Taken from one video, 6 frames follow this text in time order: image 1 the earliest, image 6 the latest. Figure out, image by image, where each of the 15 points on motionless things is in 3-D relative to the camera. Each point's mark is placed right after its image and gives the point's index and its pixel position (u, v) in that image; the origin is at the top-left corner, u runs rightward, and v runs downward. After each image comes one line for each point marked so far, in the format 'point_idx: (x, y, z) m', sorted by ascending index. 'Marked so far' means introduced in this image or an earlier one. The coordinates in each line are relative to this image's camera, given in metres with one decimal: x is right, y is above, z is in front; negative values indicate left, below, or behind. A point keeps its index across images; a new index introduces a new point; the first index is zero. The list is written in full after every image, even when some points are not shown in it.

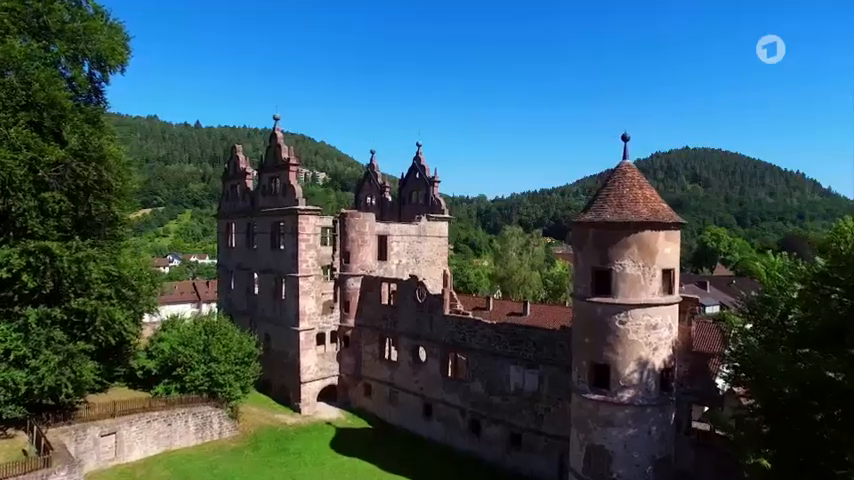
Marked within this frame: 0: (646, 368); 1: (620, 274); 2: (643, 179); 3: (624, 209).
0: (+5.5, -3.3, +15.1) m
1: (+4.9, -0.9, +15.1) m
2: (+5.7, +1.6, +16.0) m
3: (+5.0, +0.8, +15.2) m
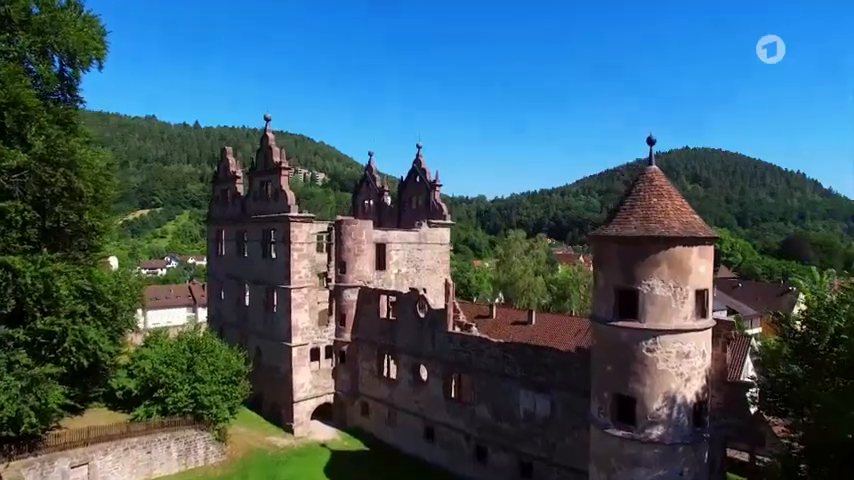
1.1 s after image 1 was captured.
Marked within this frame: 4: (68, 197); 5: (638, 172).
0: (+5.6, -3.6, +13.4) m
1: (+4.9, -1.2, +13.3) m
2: (+5.8, +1.2, +14.2) m
3: (+5.0, +0.4, +13.4) m
4: (-11.1, +1.3, +18.5) m
5: (+5.2, +1.7, +14.8) m
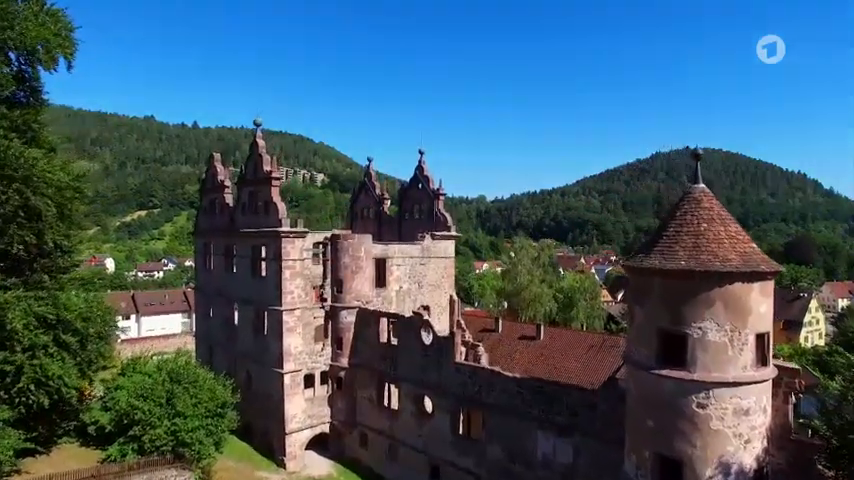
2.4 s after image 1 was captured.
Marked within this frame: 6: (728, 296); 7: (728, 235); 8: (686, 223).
0: (+5.8, -4.3, +11.2) m
1: (+5.1, -1.9, +11.2) m
2: (+6.0, +0.6, +12.1) m
3: (+5.2, -0.2, +11.3) m
4: (-10.9, +0.7, +16.3) m
5: (+5.4, +1.0, +12.6) m
6: (+5.6, -1.0, +11.1) m
7: (+5.8, +0.1, +11.5) m
8: (+5.2, +0.3, +11.9) m
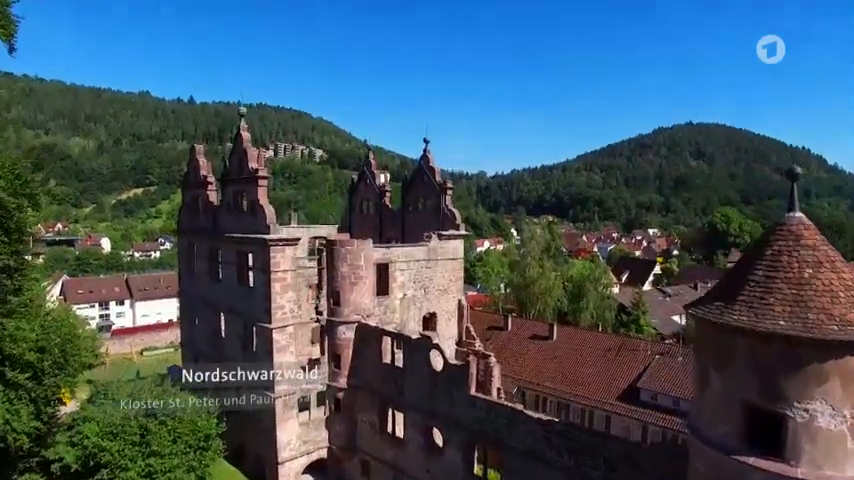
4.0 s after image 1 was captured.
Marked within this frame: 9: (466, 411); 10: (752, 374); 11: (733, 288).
0: (+6.1, -5.0, +8.7) m
1: (+5.4, -2.7, +8.5) m
2: (+6.3, -0.1, +9.3) m
3: (+5.5, -1.0, +8.5) m
4: (-10.6, +0.1, +13.6) m
5: (+5.7, +0.3, +9.8) m
6: (+5.9, -1.8, +8.4) m
7: (+6.1, -0.7, +8.8) m
8: (+5.5, -0.4, +9.2) m
9: (+1.1, -5.0, +17.5) m
10: (+4.9, -2.0, +8.9) m
11: (+4.9, -0.8, +9.6) m
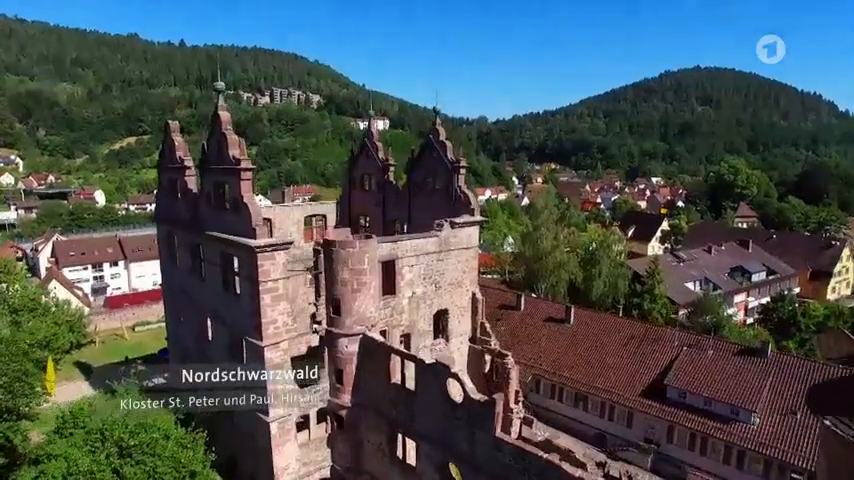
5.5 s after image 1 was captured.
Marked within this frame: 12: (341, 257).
0: (+6.5, -6.2, +6.3) m
1: (+5.8, -3.8, +5.9) m
2: (+6.7, -1.2, +6.5) m
3: (+6.0, -2.2, +5.8) m
4: (-10.2, -0.6, +10.7) m
5: (+6.1, -0.7, +6.9) m
6: (+6.3, -3.0, +5.7) m
7: (+6.6, -1.8, +6.0) m
8: (+5.9, -1.5, +6.4) m
9: (+1.6, -5.3, +15.0) m
10: (+5.3, -3.1, +6.3) m
11: (+5.4, -1.8, +6.8) m
12: (-2.5, -0.6, +18.2) m
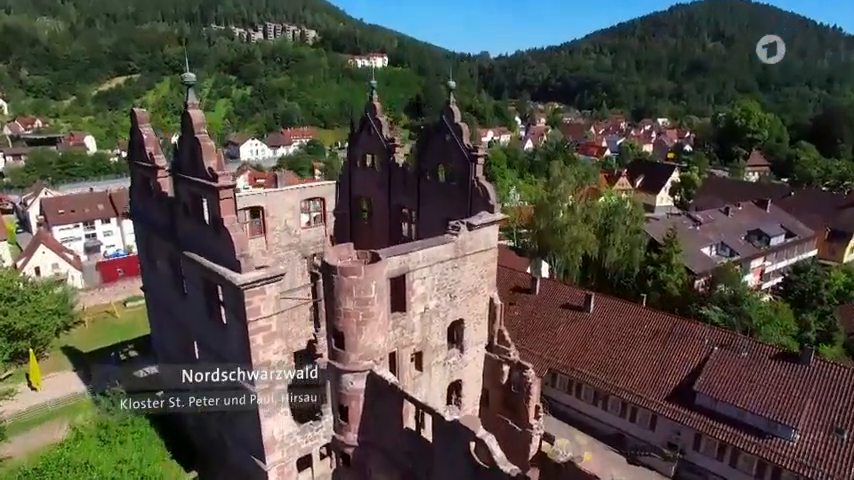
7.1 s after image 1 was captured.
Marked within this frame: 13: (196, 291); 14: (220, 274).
0: (+7.0, -8.1, +4.3) m
1: (+6.3, -5.7, +3.7) m
2: (+7.2, -3.1, +4.0) m
3: (+6.4, -4.1, +3.4) m
4: (-9.7, -2.1, +8.1) m
5: (+6.6, -2.6, +4.4) m
6: (+6.8, -4.9, +3.4) m
7: (+7.1, -3.7, +3.6) m
8: (+6.4, -3.4, +3.9) m
9: (+2.0, -6.3, +12.9) m
10: (+5.8, -5.0, +4.0) m
11: (+5.8, -3.7, +4.4) m
12: (-2.1, -1.2, +15.6) m
13: (-6.6, -1.5, +17.5) m
14: (-5.3, -0.7, +15.4) m
